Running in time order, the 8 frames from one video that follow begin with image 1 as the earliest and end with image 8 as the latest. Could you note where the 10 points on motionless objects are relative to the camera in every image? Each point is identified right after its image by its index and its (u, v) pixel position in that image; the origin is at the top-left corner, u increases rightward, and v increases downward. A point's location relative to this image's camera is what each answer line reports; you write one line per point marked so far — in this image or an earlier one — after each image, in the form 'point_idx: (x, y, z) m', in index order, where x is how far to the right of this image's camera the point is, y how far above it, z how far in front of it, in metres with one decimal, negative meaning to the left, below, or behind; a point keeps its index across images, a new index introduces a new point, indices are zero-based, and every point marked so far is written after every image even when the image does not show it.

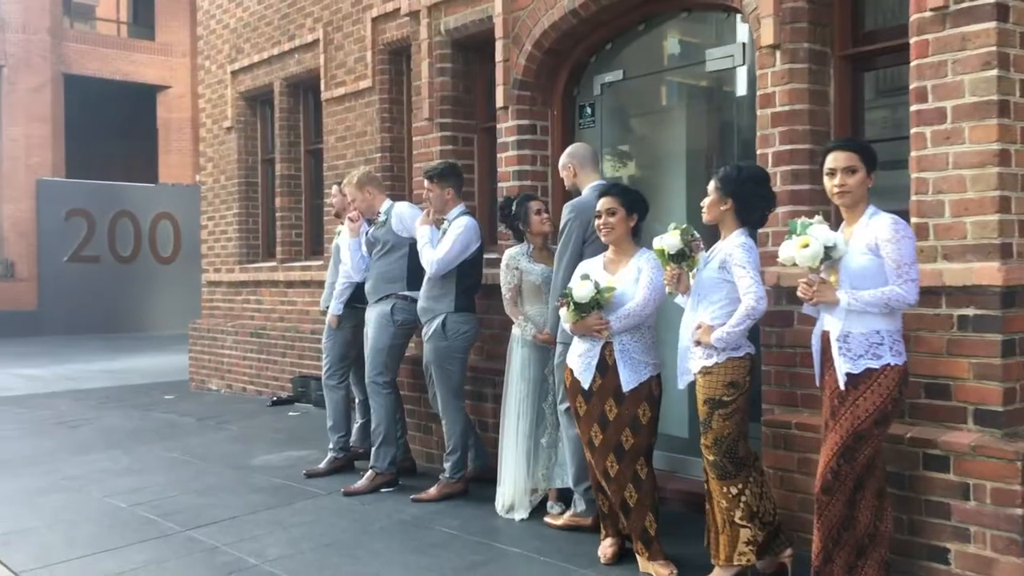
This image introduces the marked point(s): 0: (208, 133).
0: (-3.6, +1.8, +12.3) m
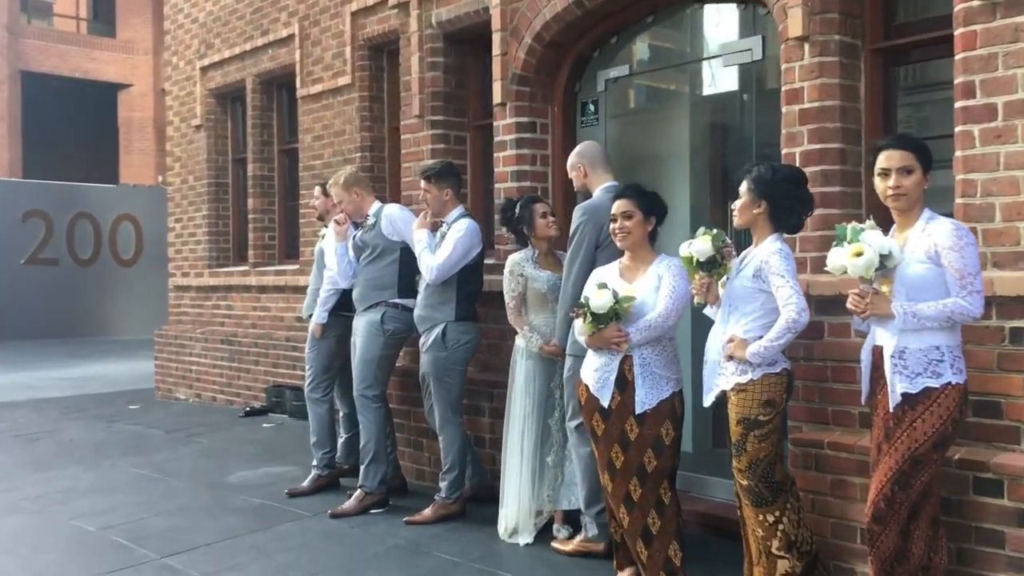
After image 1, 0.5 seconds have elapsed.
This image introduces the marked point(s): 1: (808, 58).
0: (-3.8, +1.8, +11.8) m
1: (+1.2, +1.0, +4.3) m
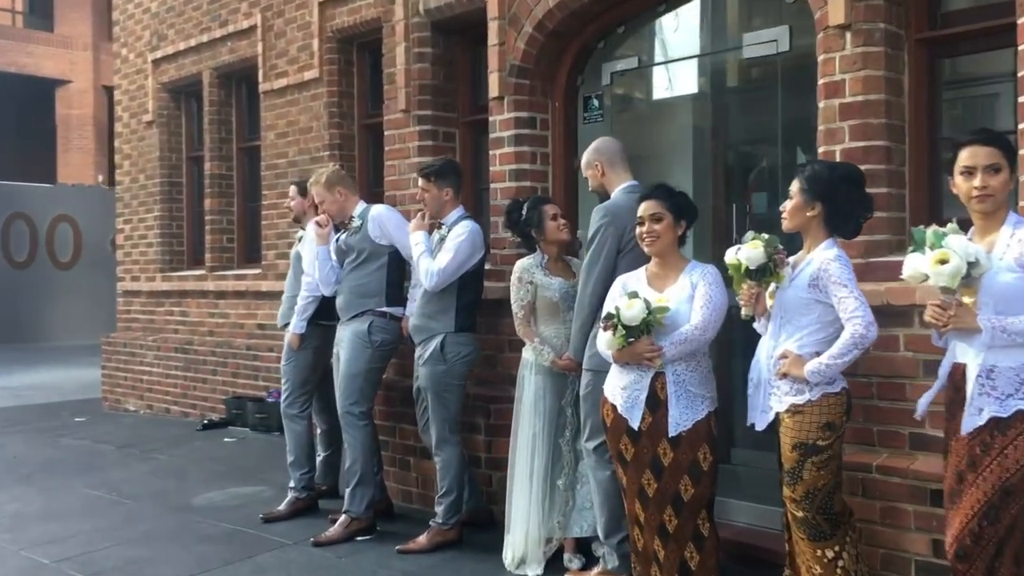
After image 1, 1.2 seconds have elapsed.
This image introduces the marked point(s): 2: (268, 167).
0: (-4.2, +1.7, +11.2) m
1: (+1.3, +0.9, +4.0) m
2: (-2.2, +1.1, +9.2) m
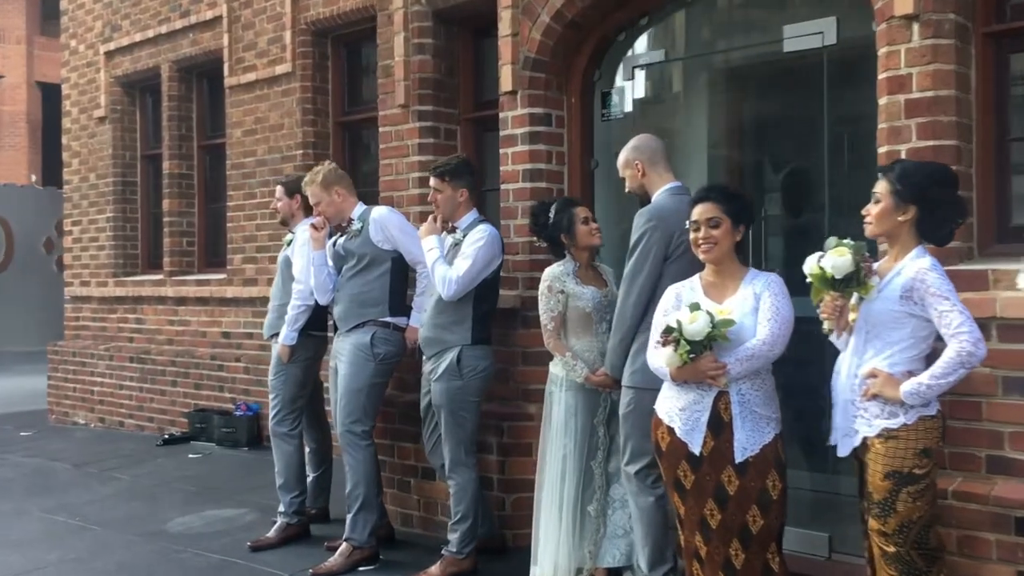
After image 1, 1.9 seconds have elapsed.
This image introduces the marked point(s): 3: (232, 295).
0: (-4.5, +1.7, +10.6) m
1: (+1.4, +0.9, +3.7) m
2: (-2.3, +1.0, +8.7) m
3: (-2.3, -0.1, +8.7) m
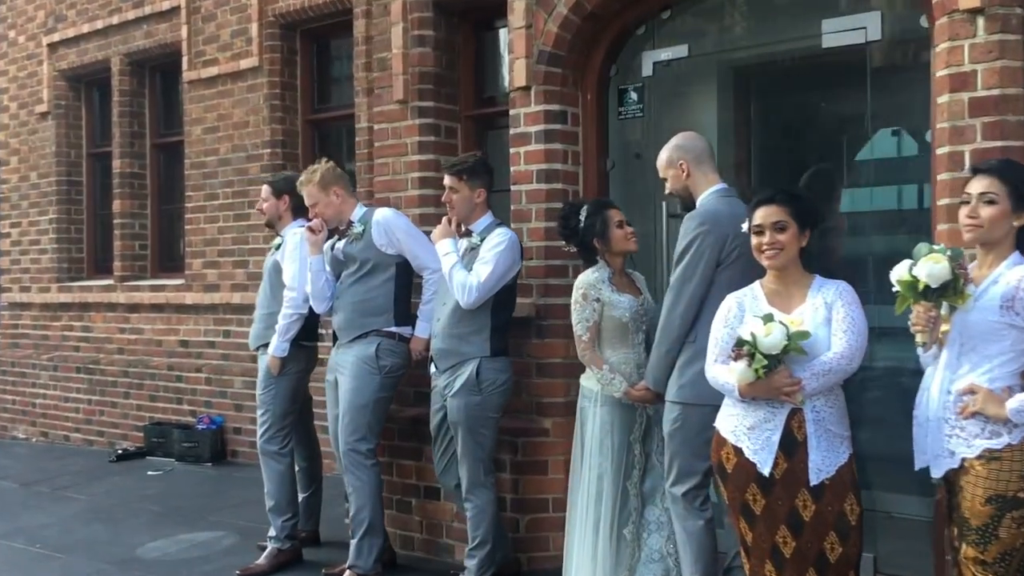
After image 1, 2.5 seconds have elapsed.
0: (-4.8, +1.6, +10.0) m
1: (+1.6, +0.9, +3.5) m
2: (-2.5, +1.0, +8.2) m
3: (-2.5, -0.1, +8.2) m
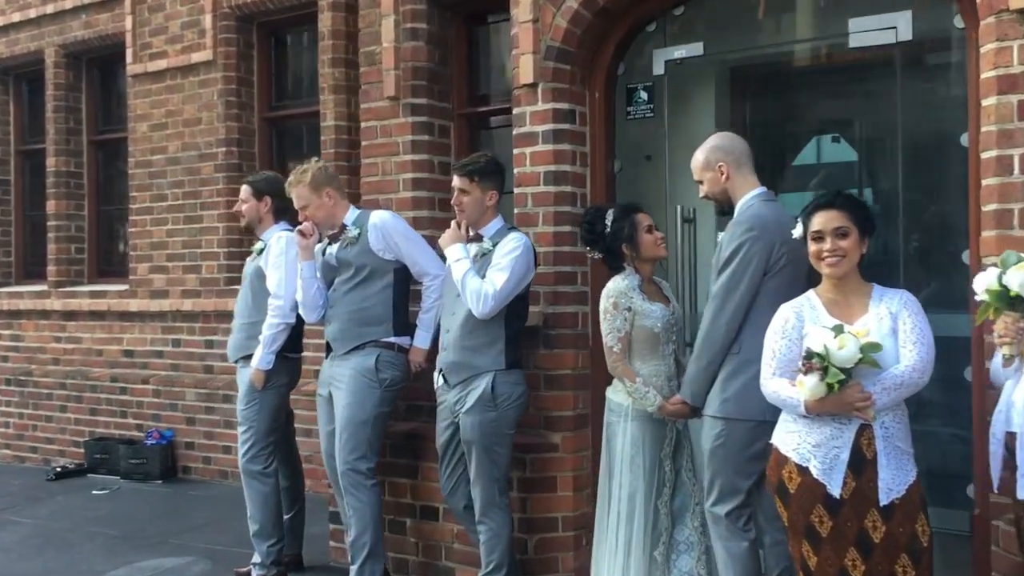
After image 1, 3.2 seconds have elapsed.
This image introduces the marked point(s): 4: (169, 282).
0: (-5.2, +1.6, +9.3) m
1: (+1.7, +0.8, +3.4) m
2: (-2.8, +0.9, +7.8) m
3: (-2.8, -0.2, +7.7) m
4: (-2.5, 0.0, +7.6) m
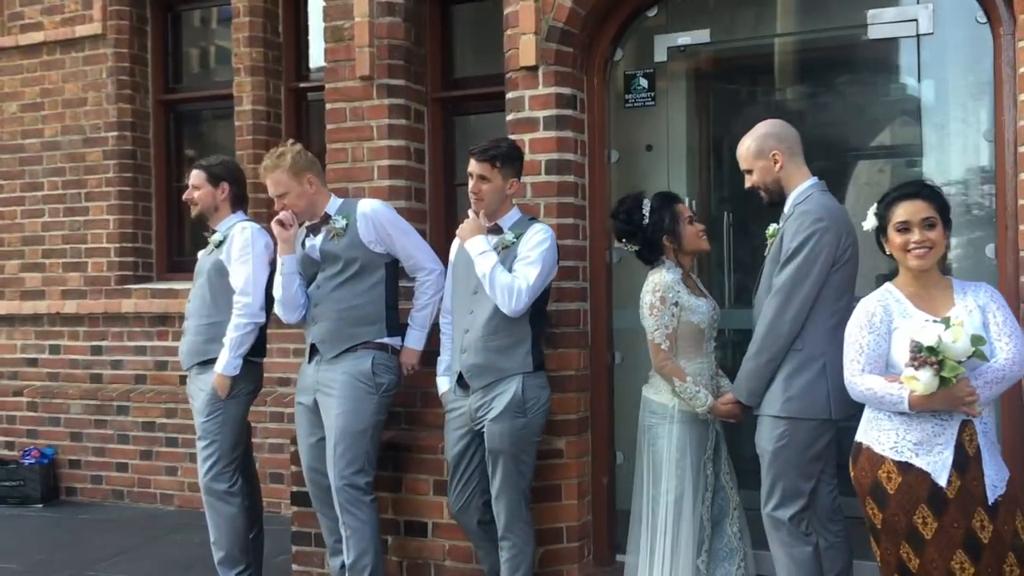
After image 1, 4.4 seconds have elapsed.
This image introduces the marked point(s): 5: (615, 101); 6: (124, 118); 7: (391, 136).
0: (-6.0, +1.6, +8.0) m
1: (+1.9, +0.9, +3.5) m
2: (-3.3, +0.9, +6.9) m
3: (-3.3, -0.2, +6.8) m
4: (-3.0, 0.0, +6.8) m
5: (+0.4, +0.8, +4.4) m
6: (-2.5, +1.1, +6.6) m
7: (-0.5, +0.7, +4.5) m
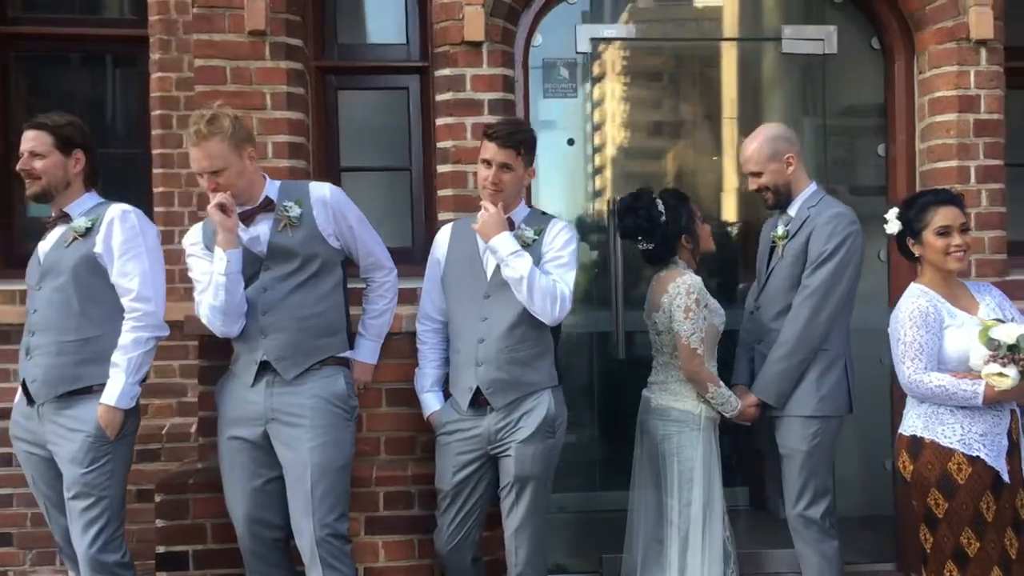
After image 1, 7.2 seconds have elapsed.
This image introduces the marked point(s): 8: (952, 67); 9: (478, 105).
0: (-7.3, +1.5, +4.0) m
1: (+1.8, +0.8, +4.0) m
2: (-4.4, +0.9, +4.4) m
3: (-4.4, -0.2, +4.4) m
4: (-4.1, 0.0, +4.5) m
5: (+0.1, +0.8, +4.1) m
6: (-3.5, +1.1, +4.6) m
7: (-0.8, +0.7, +3.7) m
8: (+1.7, +0.8, +4.0) m
9: (-0.1, +0.7, +3.8) m
